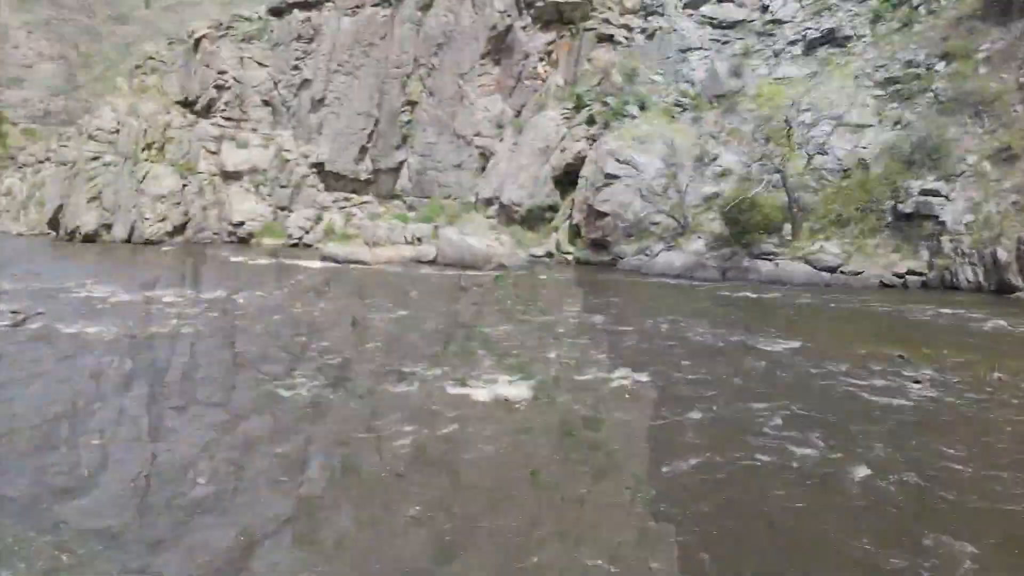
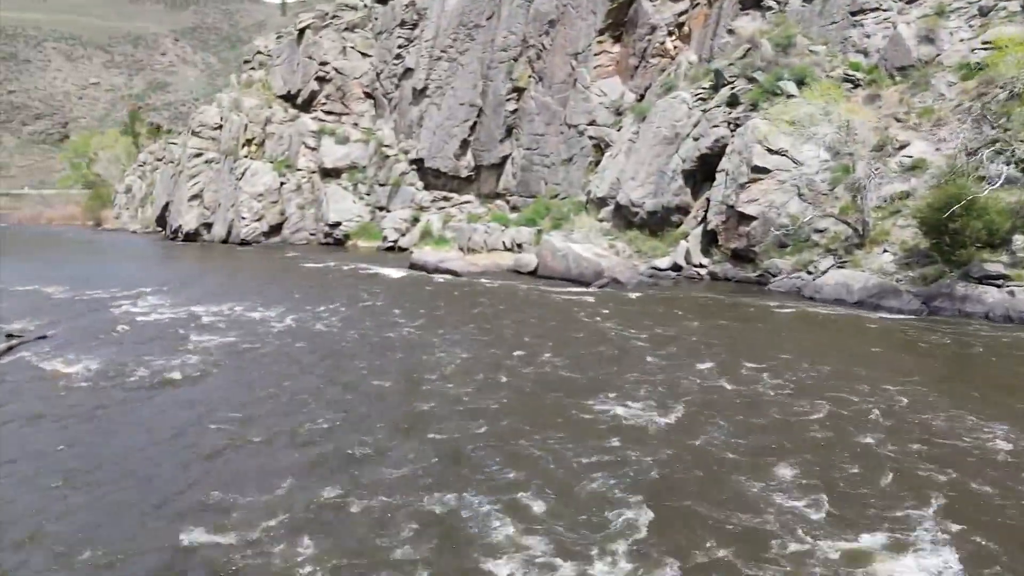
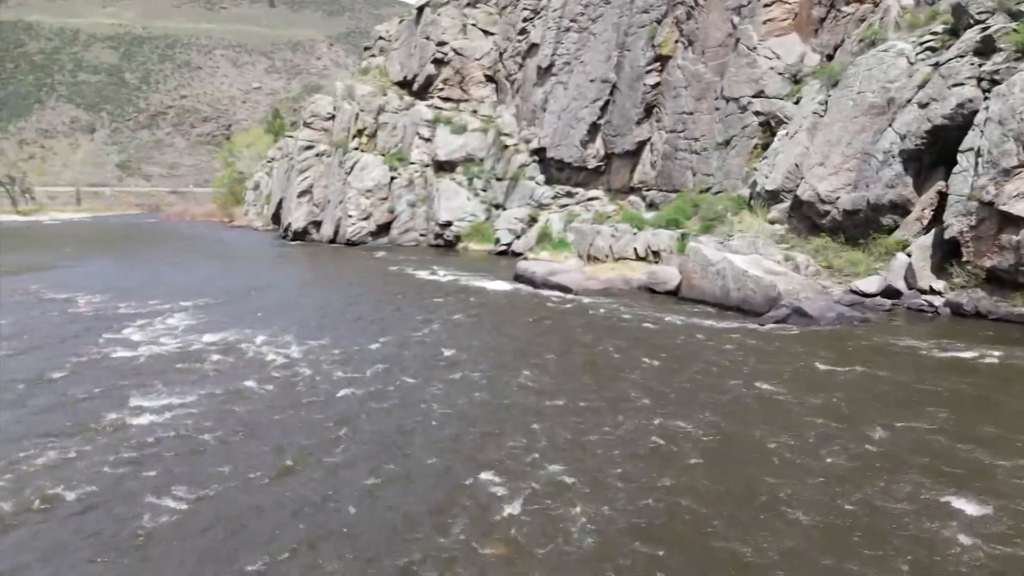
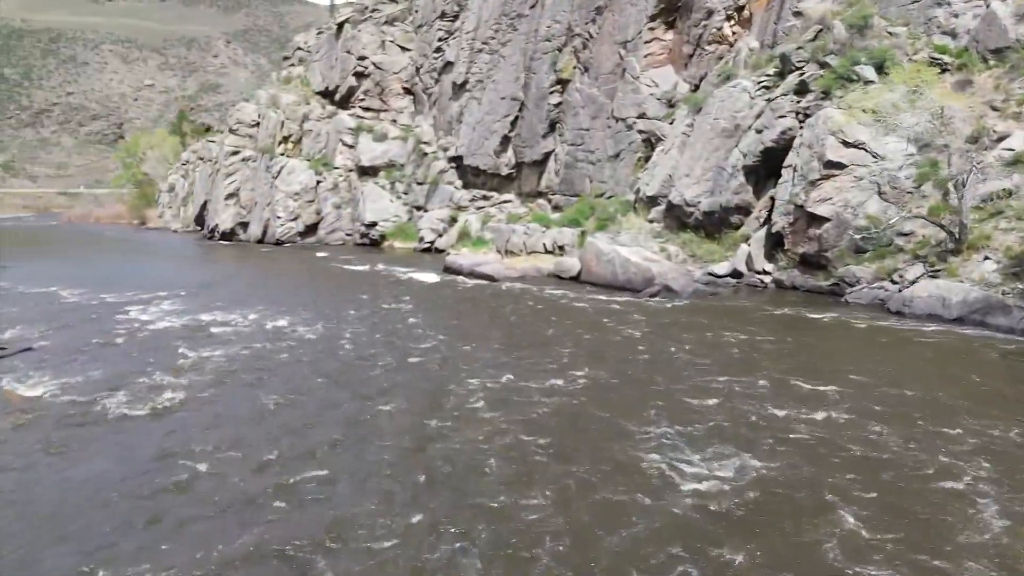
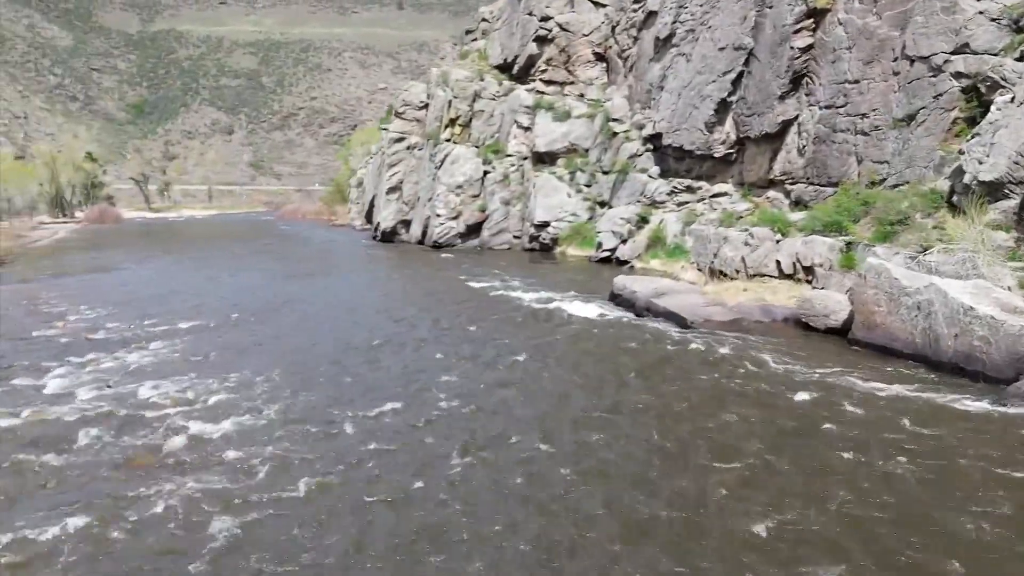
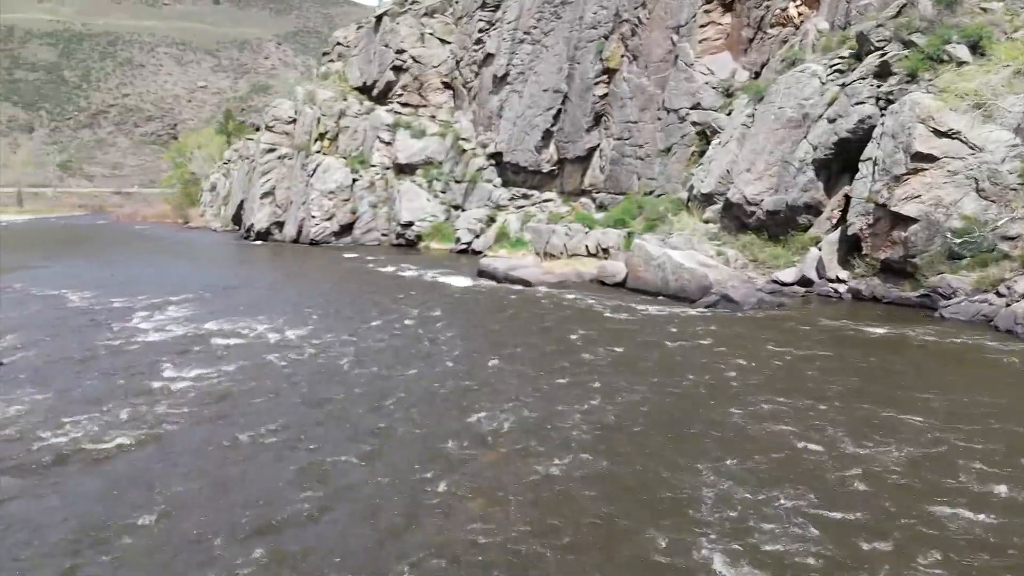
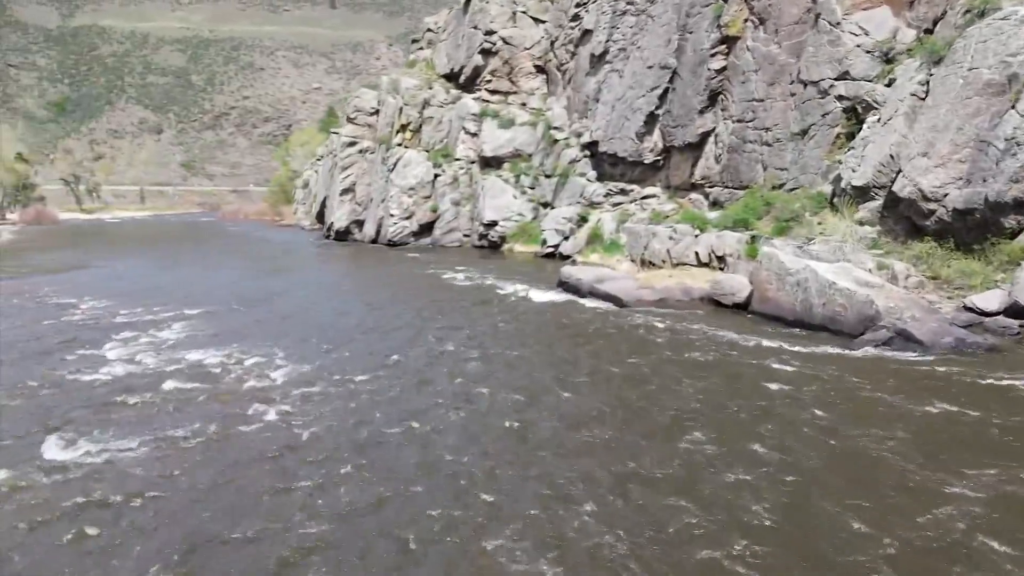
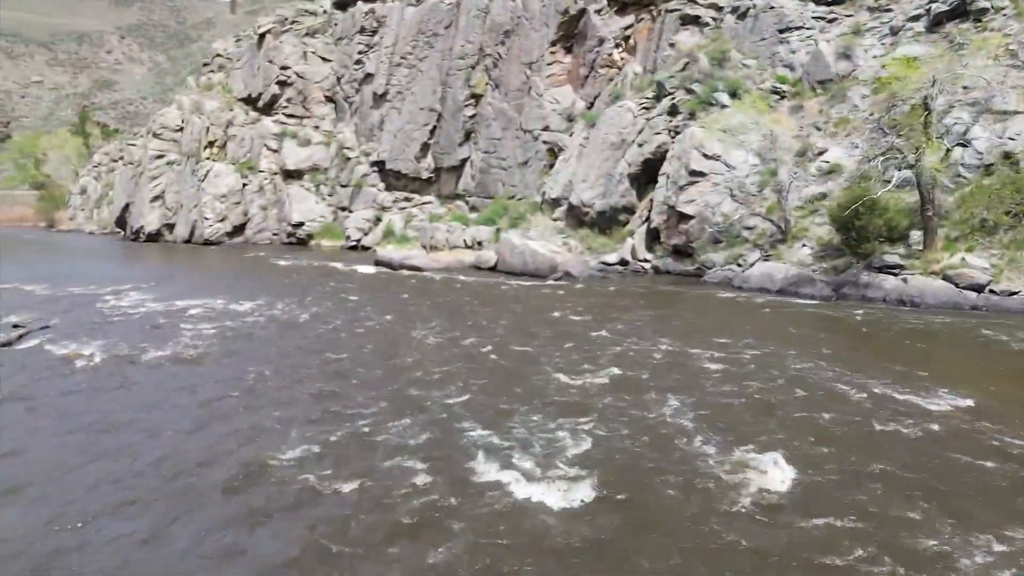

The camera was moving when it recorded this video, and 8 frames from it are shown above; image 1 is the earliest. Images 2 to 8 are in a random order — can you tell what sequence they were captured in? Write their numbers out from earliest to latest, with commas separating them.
8, 2, 4, 6, 3, 7, 5
